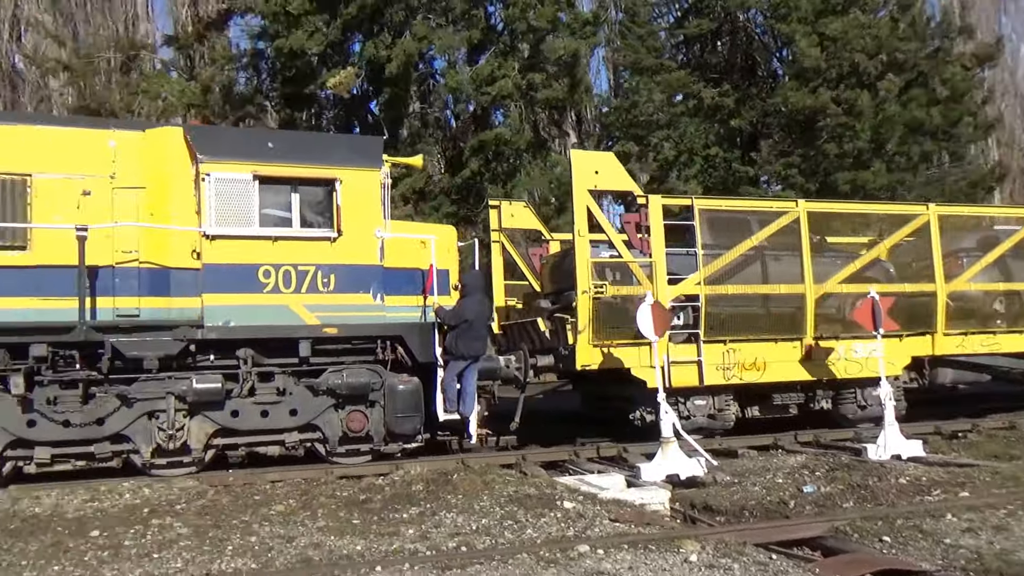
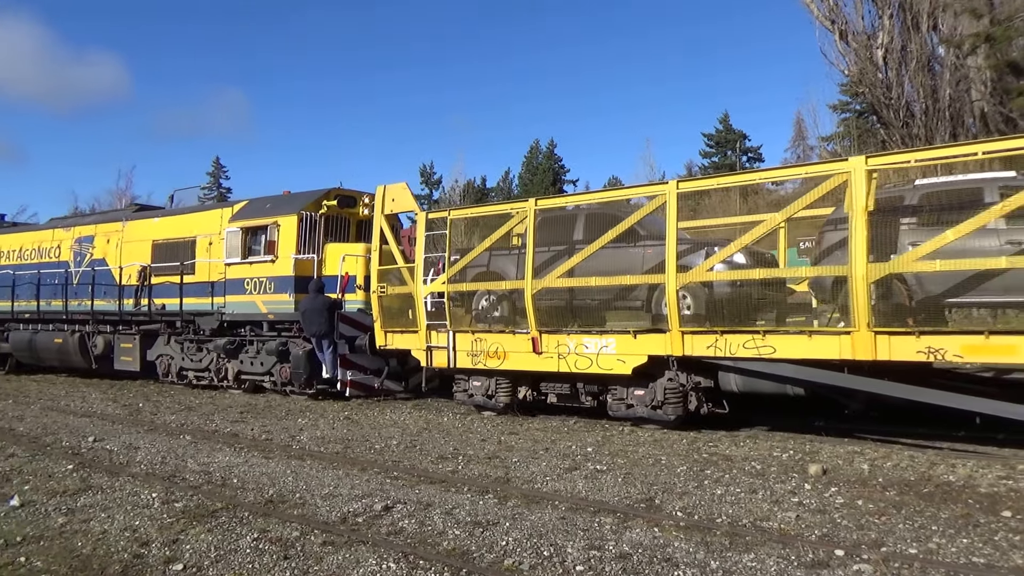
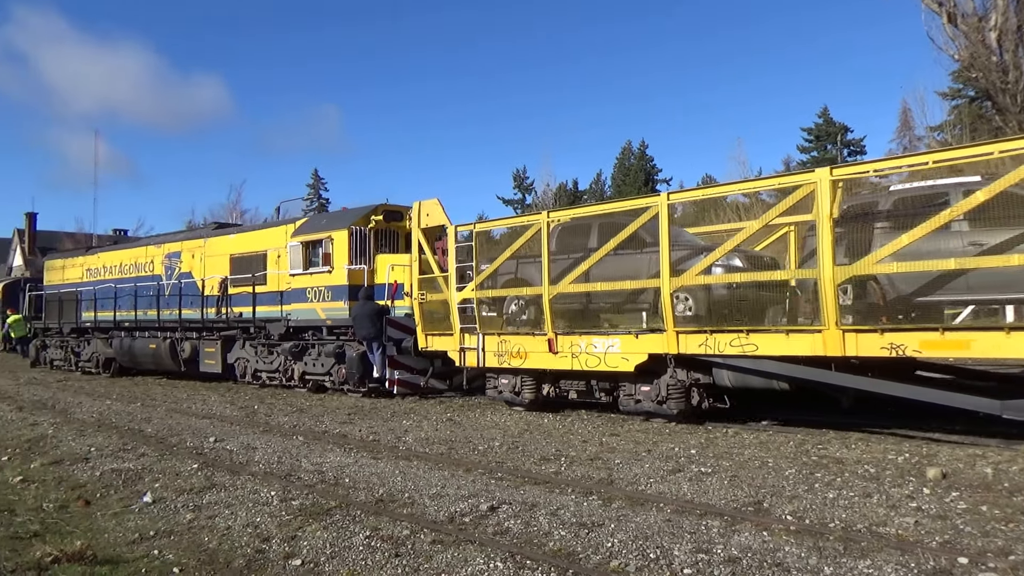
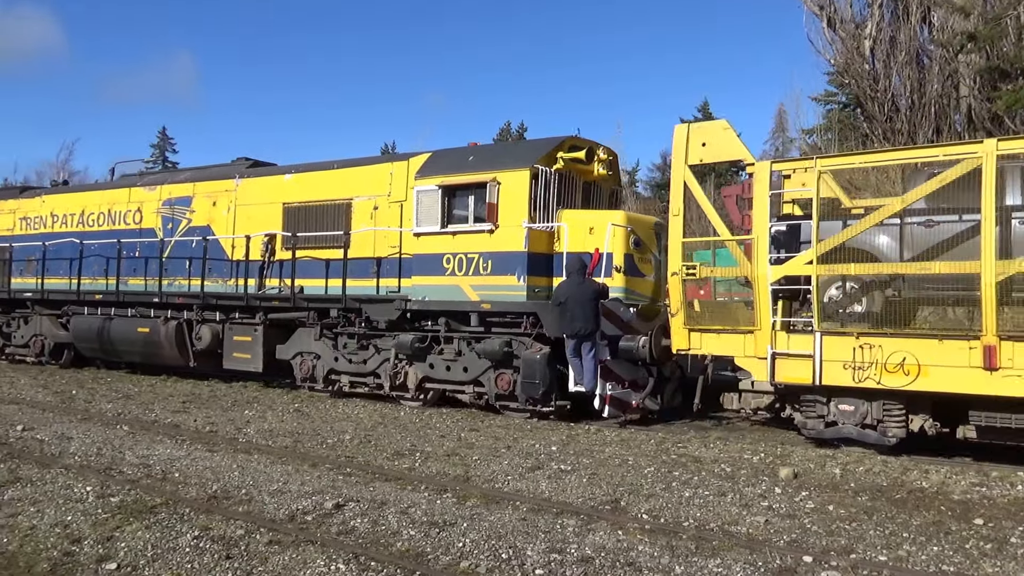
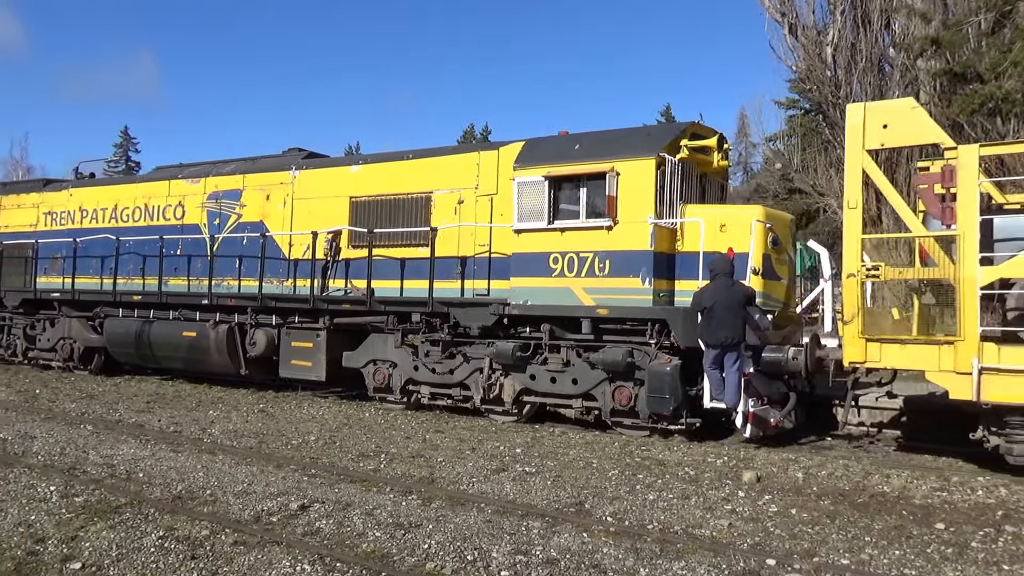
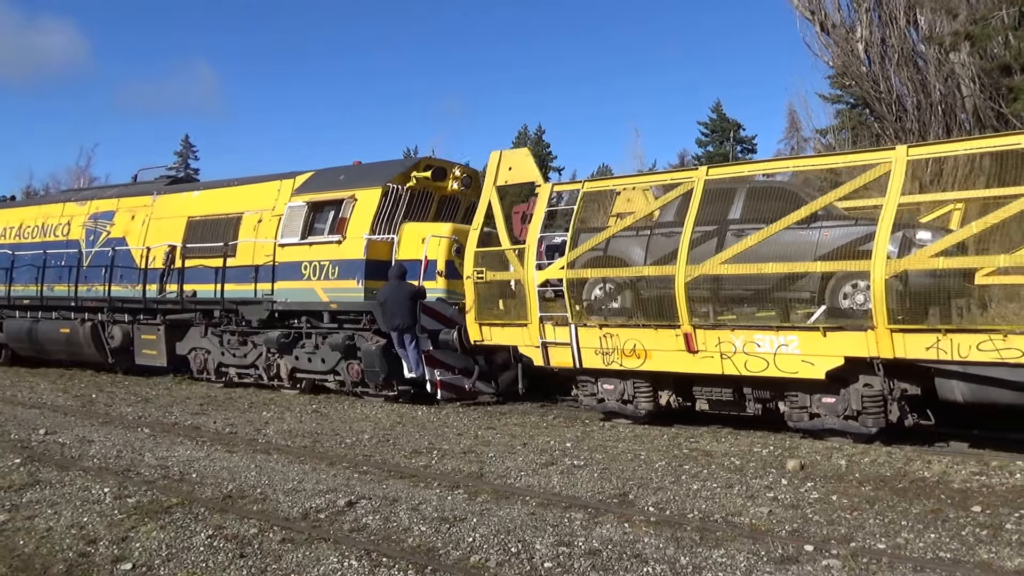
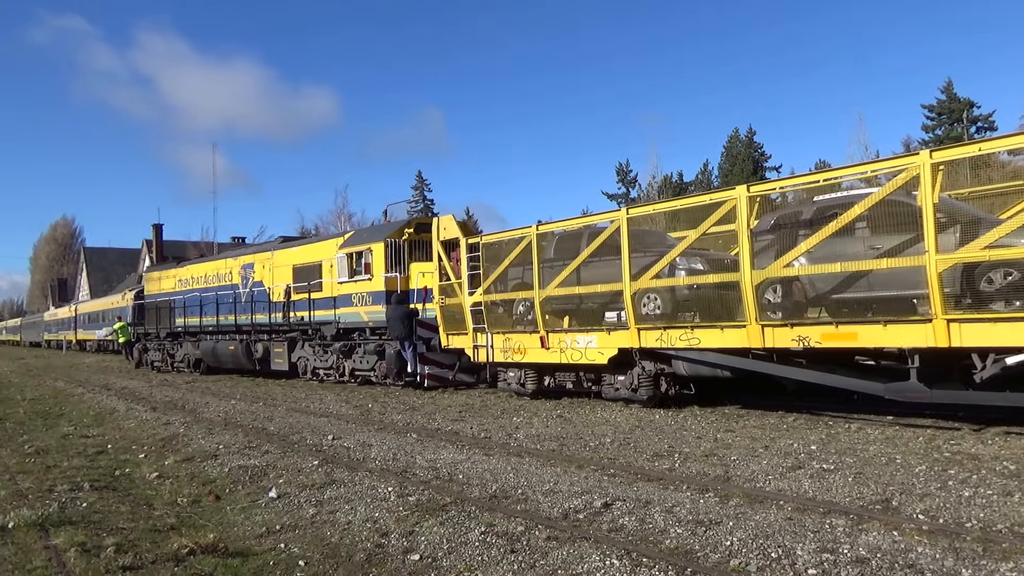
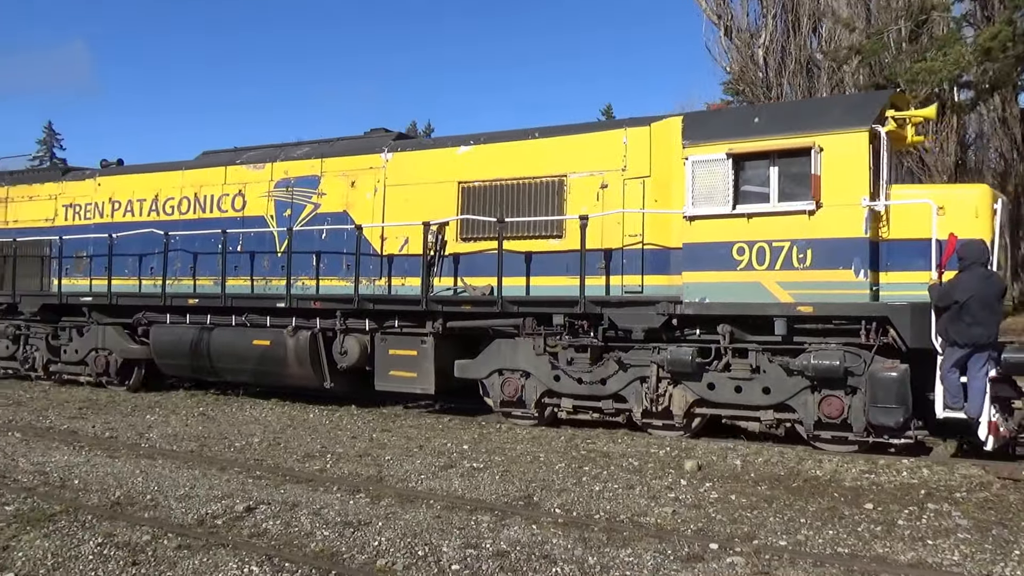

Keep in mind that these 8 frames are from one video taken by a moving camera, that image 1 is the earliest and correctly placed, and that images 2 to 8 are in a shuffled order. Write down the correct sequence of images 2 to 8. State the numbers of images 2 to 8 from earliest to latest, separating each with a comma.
8, 5, 4, 6, 2, 3, 7
